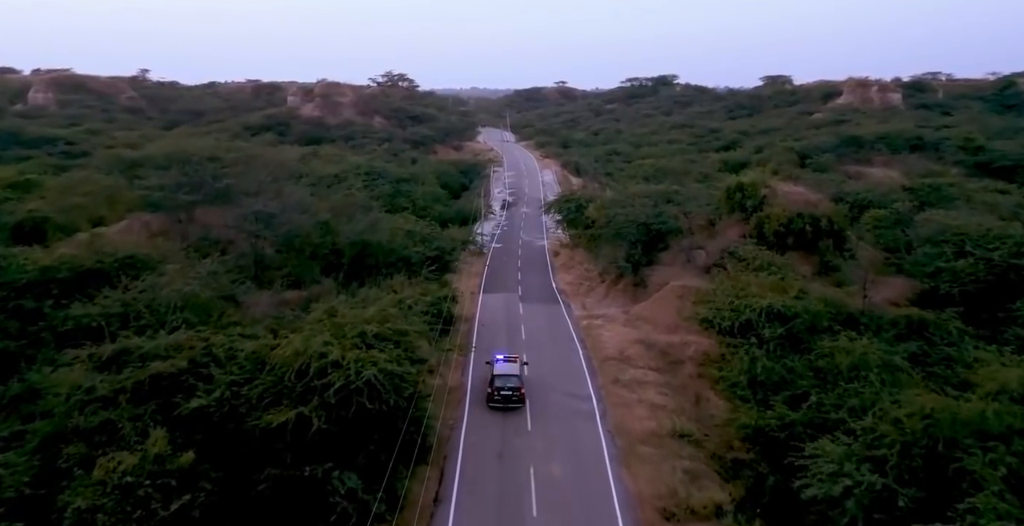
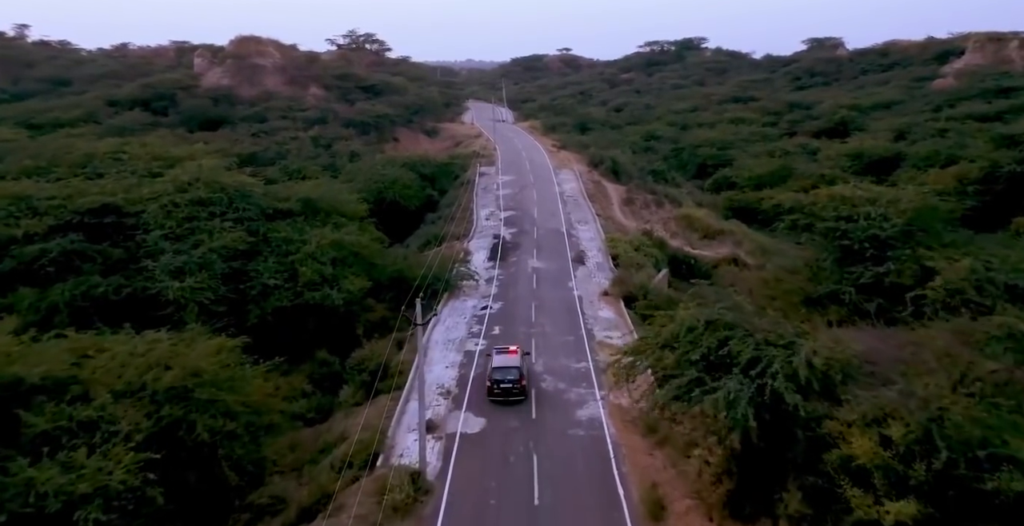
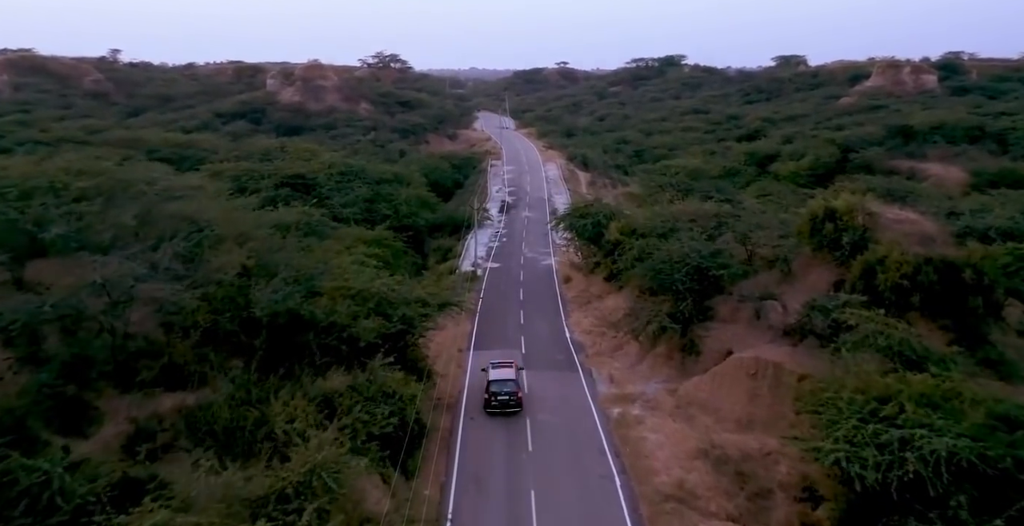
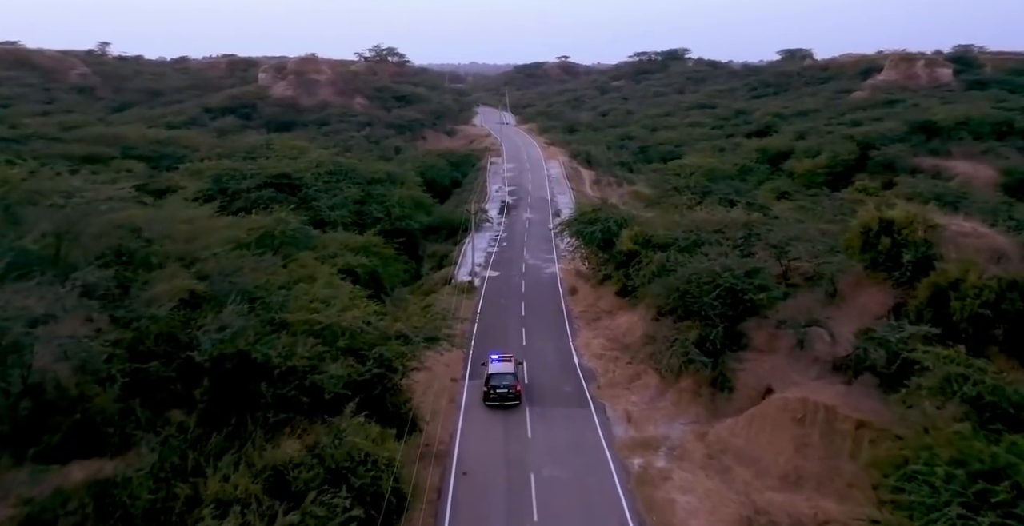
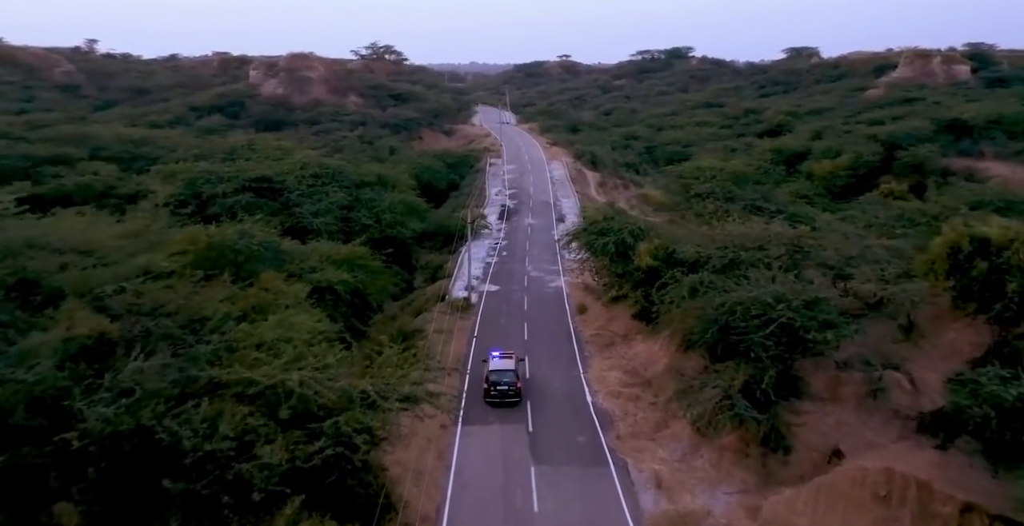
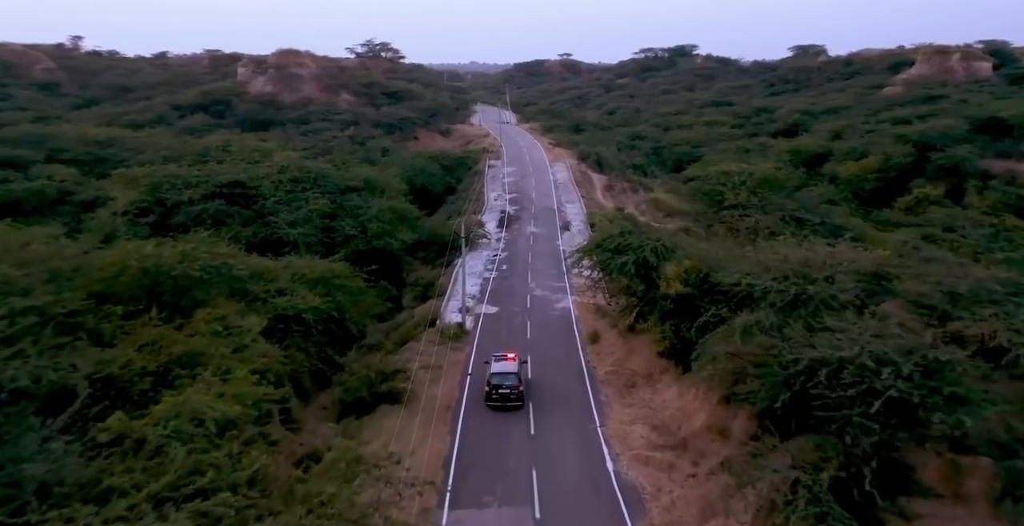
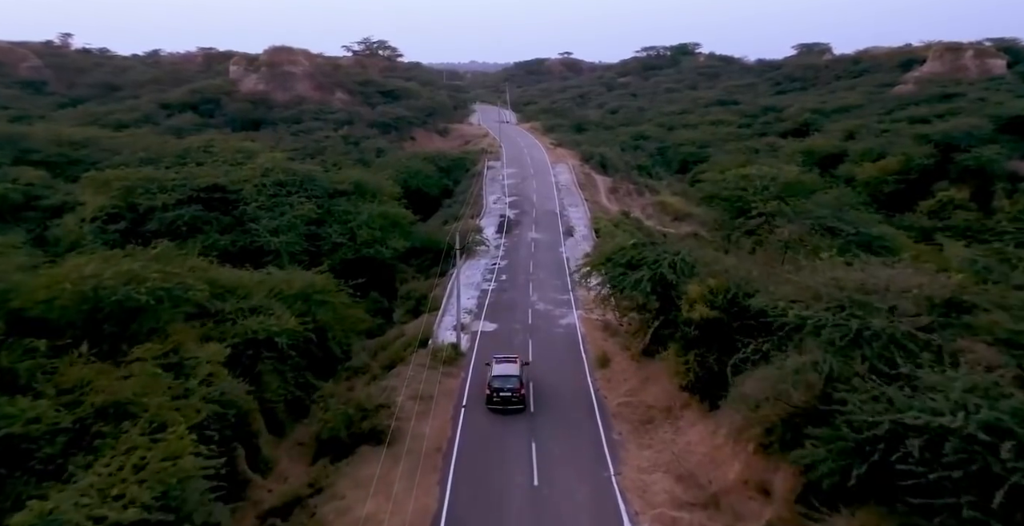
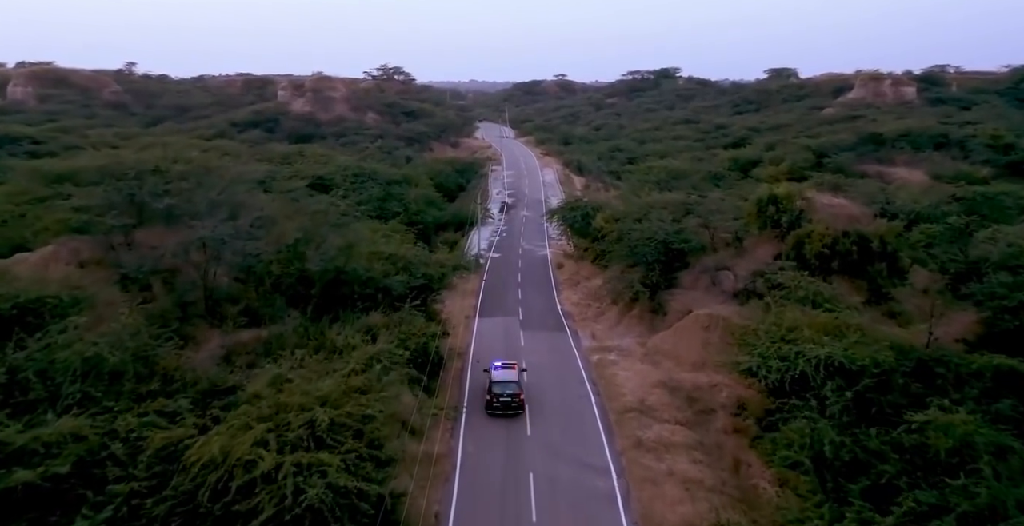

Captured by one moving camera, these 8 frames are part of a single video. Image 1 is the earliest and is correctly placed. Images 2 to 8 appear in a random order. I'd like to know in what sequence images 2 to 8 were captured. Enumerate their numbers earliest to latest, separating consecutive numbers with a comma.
8, 3, 4, 5, 6, 7, 2
